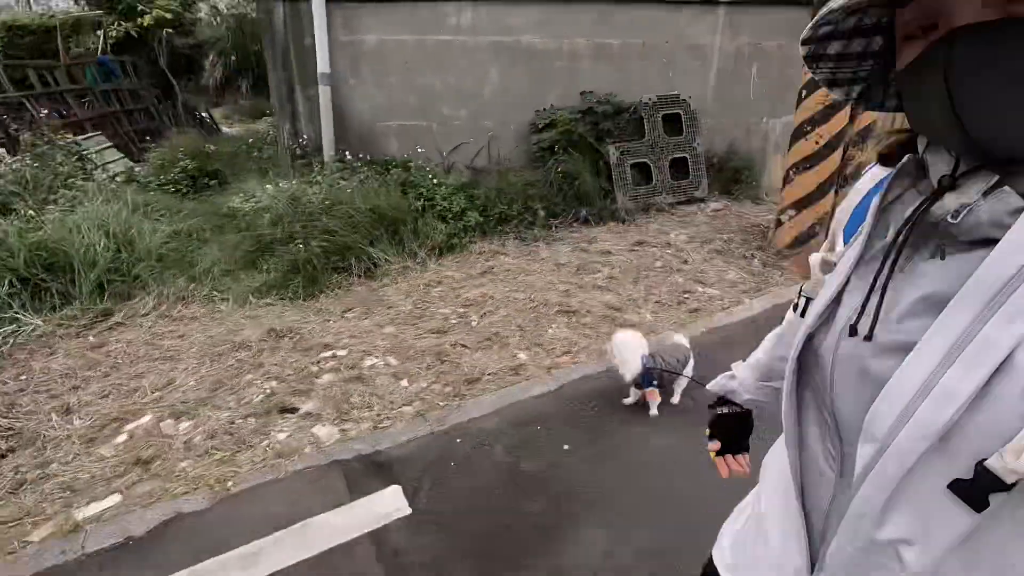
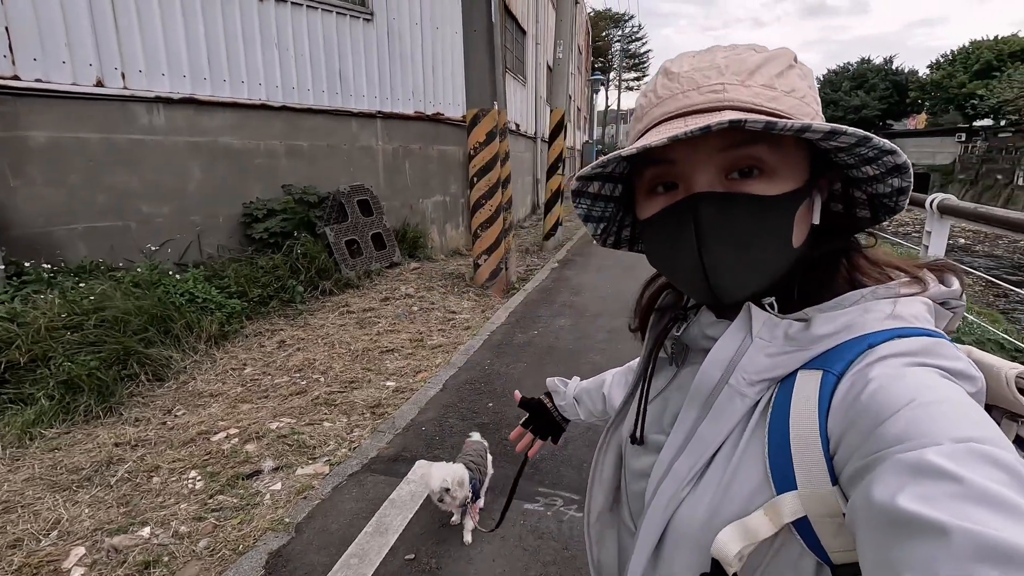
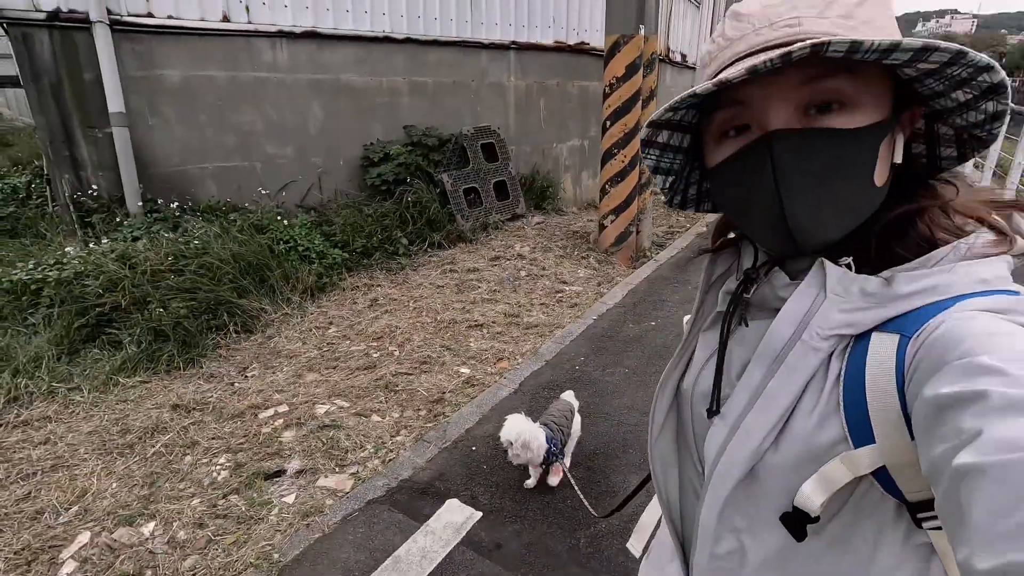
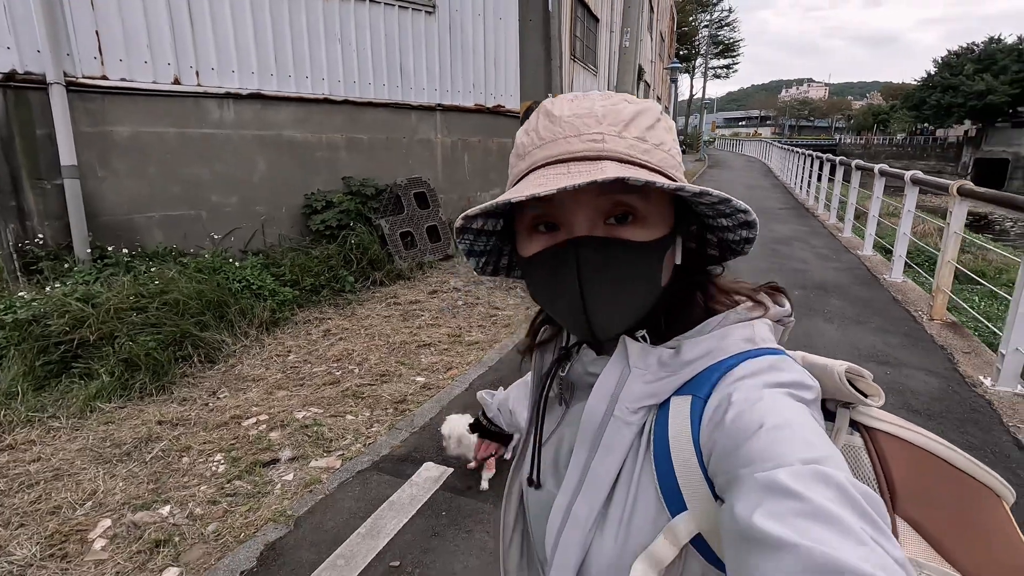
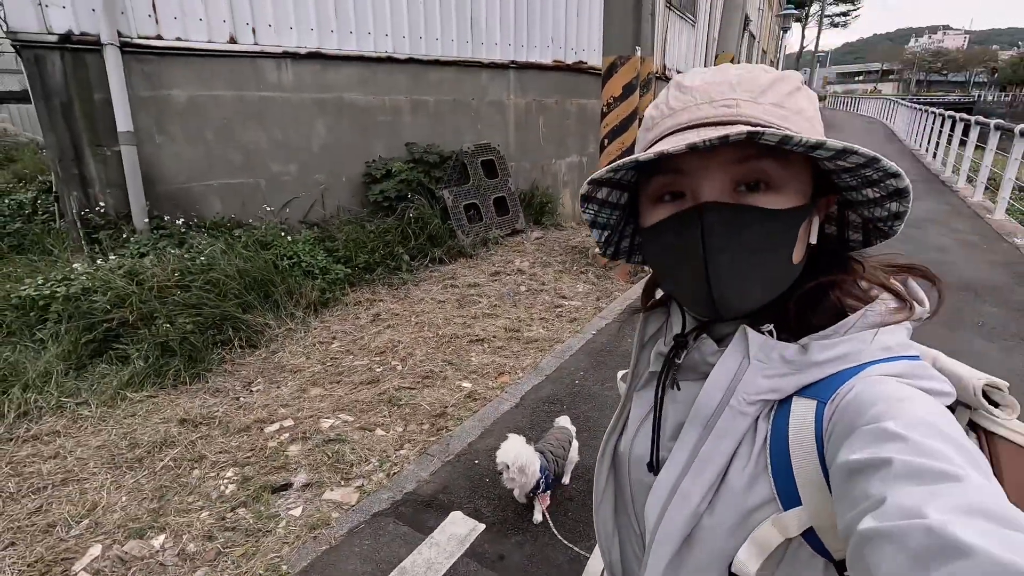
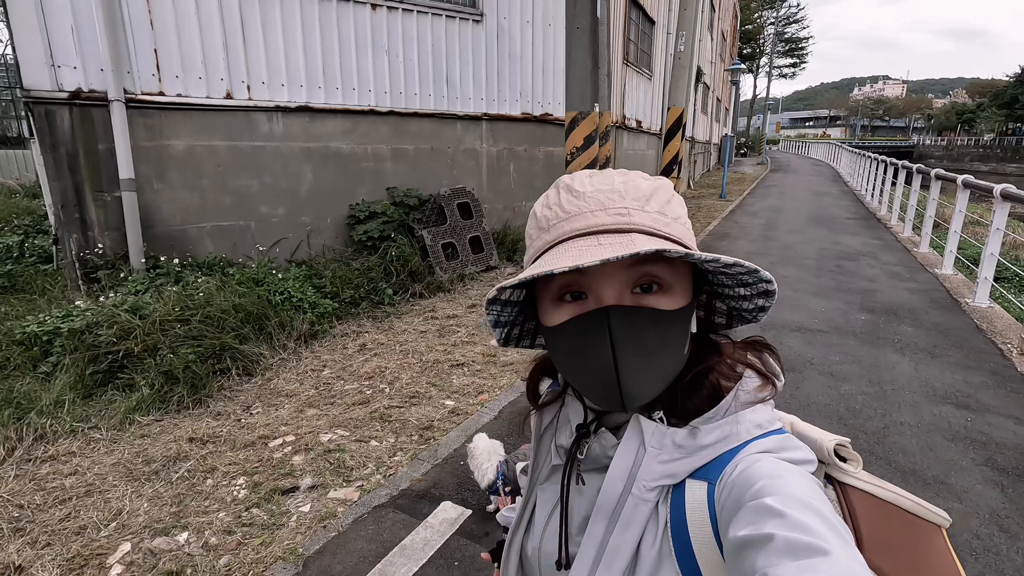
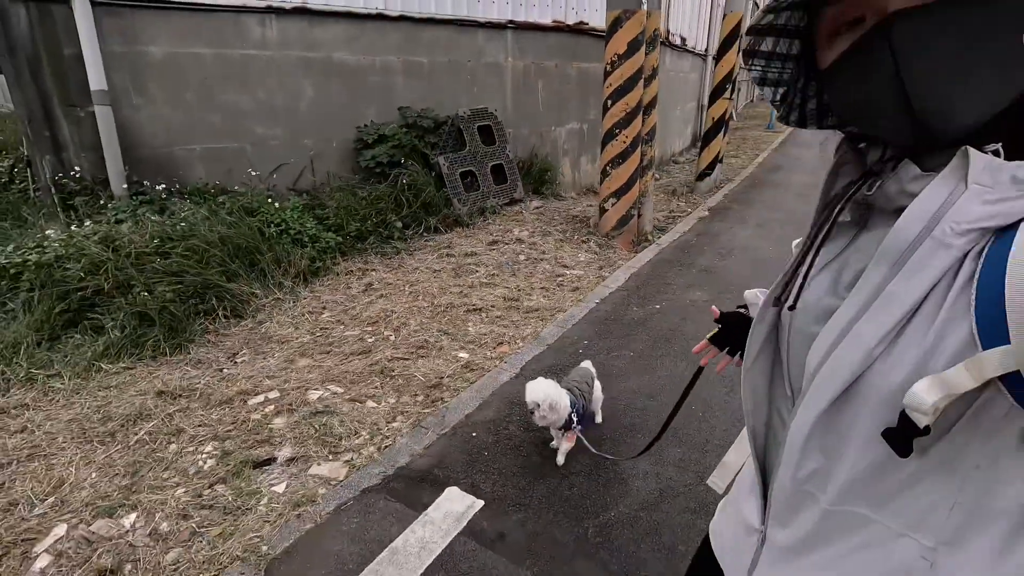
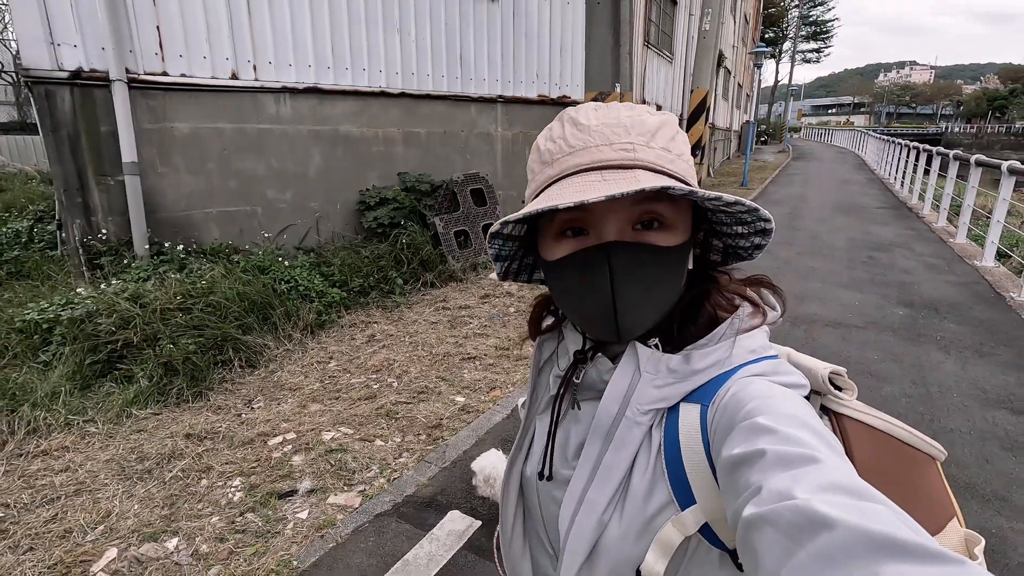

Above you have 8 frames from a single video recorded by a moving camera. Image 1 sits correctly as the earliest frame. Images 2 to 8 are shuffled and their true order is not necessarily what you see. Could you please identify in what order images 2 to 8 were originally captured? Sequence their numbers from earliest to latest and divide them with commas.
7, 3, 5, 8, 6, 4, 2
